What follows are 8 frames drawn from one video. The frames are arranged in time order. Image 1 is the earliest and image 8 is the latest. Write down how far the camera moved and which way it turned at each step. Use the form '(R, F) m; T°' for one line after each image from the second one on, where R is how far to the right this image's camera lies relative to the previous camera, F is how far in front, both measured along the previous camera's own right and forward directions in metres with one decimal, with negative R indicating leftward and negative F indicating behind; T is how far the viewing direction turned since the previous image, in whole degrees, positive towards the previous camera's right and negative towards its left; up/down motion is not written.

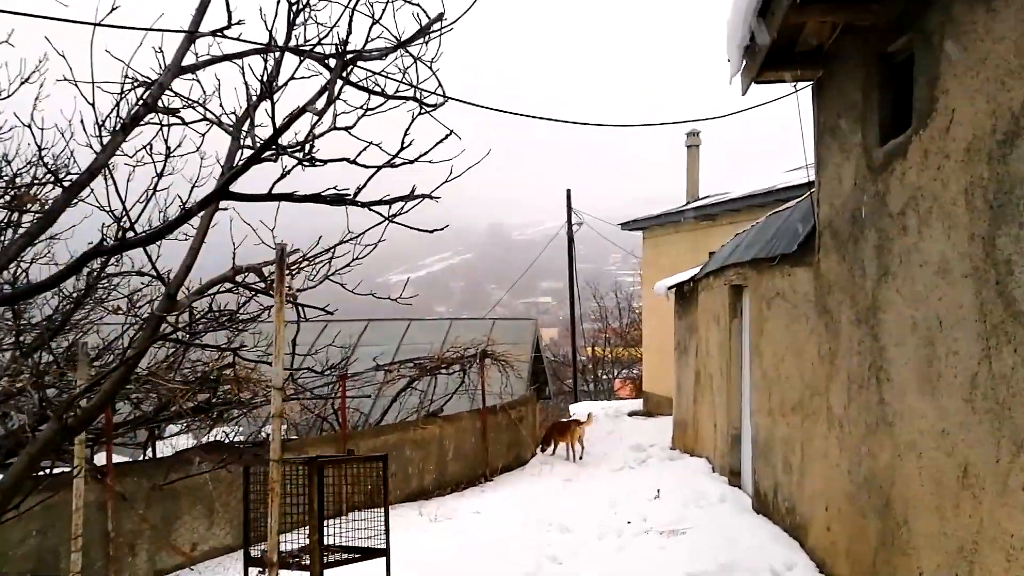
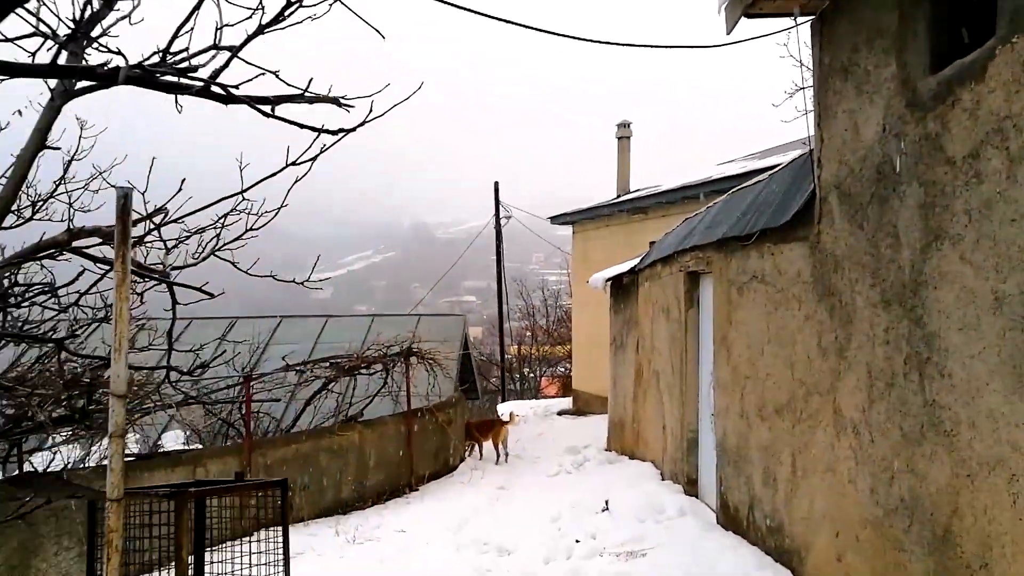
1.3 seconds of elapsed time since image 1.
(0.0, +0.7) m; +5°
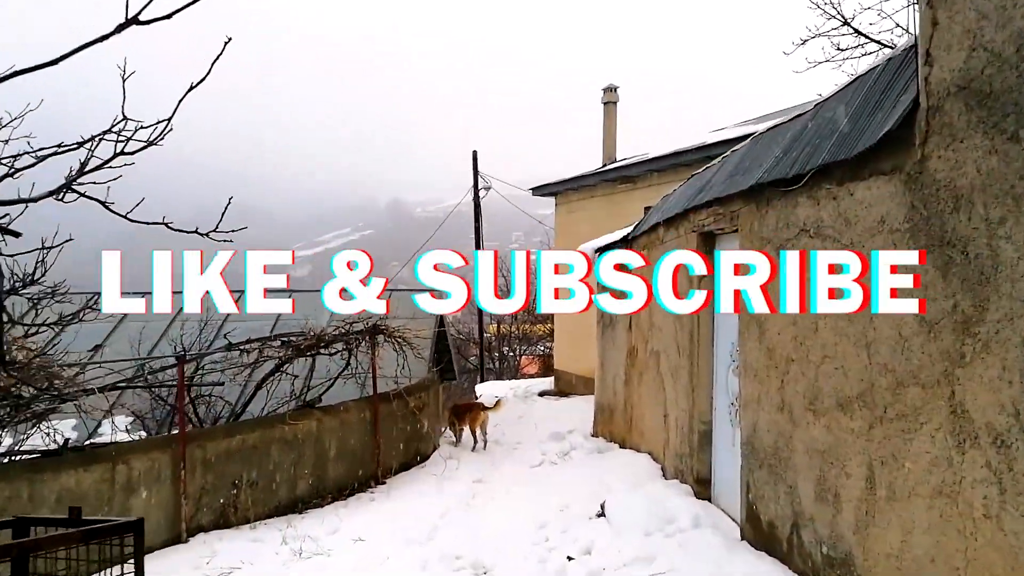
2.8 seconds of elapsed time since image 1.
(0.0, +0.8) m; +1°
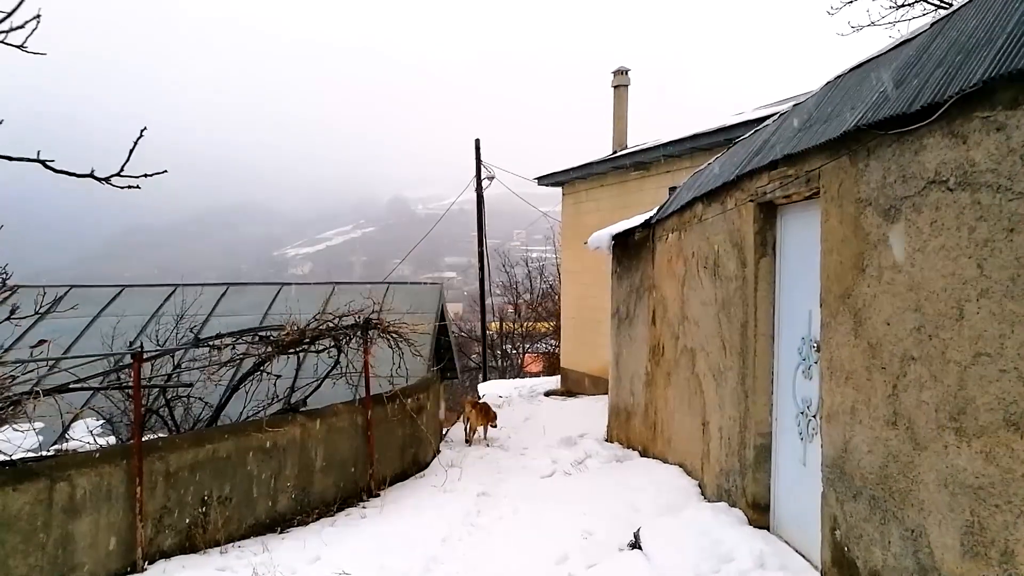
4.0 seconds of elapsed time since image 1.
(-0.1, +0.8) m; 0°
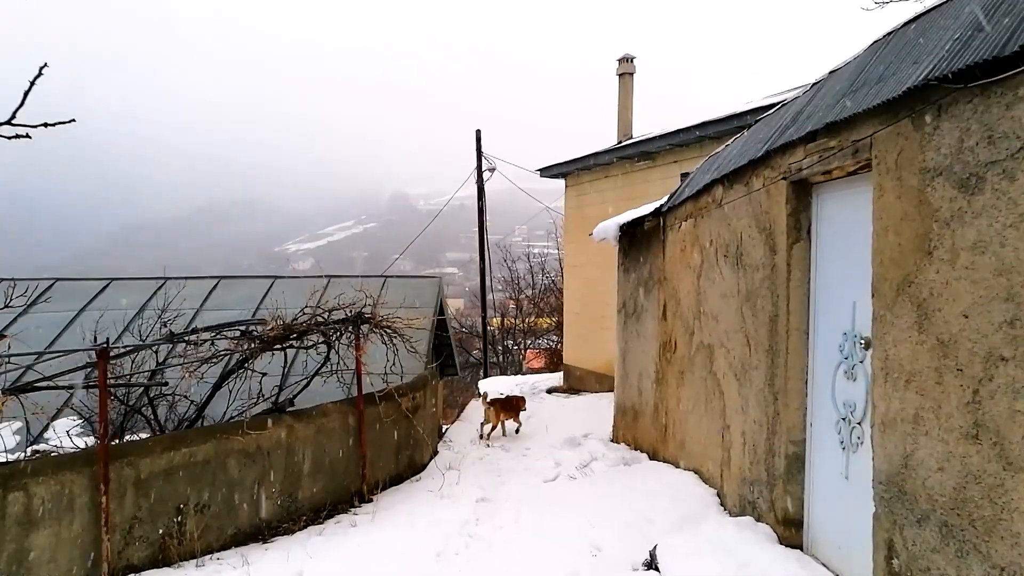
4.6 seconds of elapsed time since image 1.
(0.0, +0.4) m; 0°
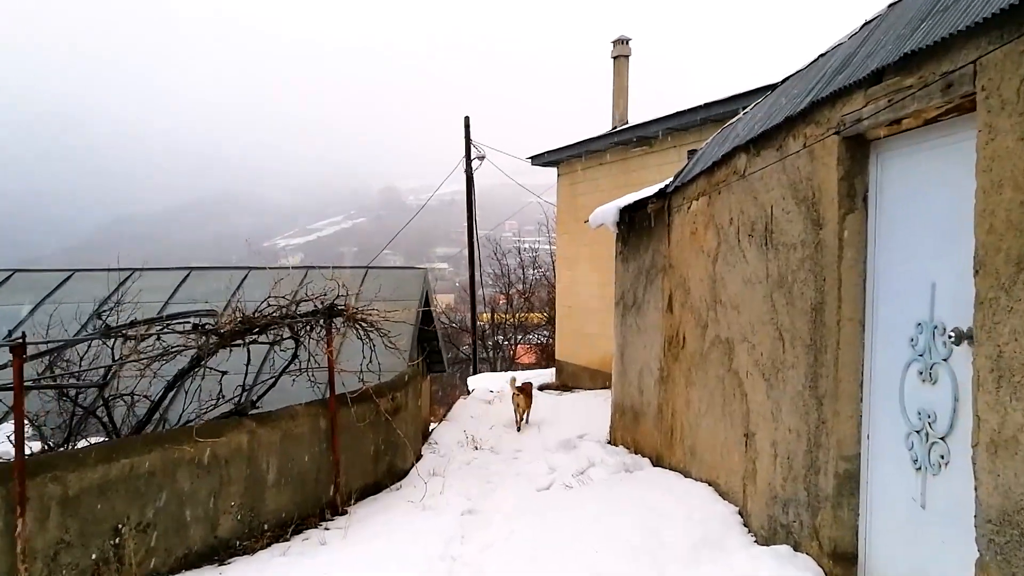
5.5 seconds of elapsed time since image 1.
(0.0, +0.6) m; +1°
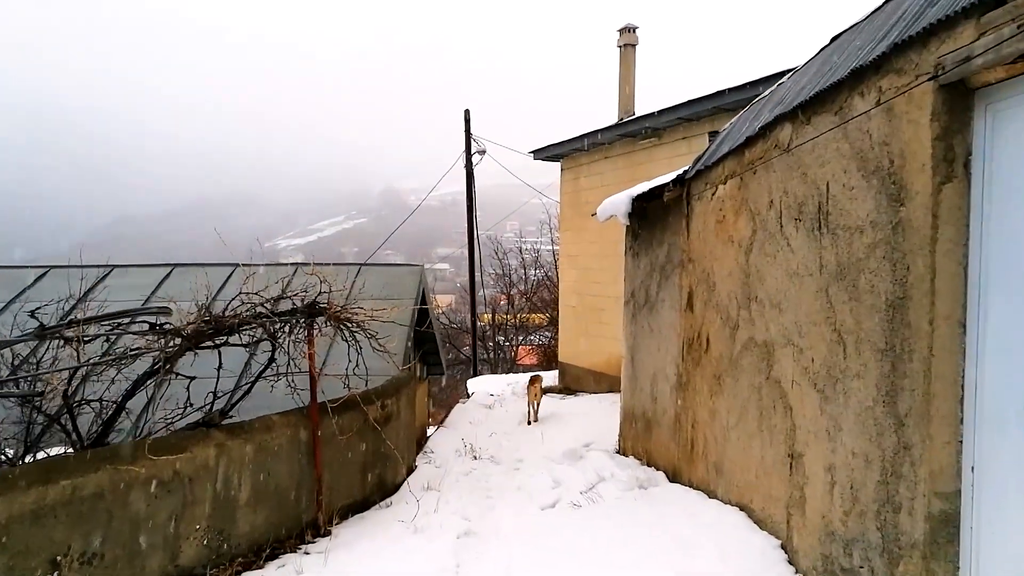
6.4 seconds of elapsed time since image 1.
(0.0, +0.5) m; 0°
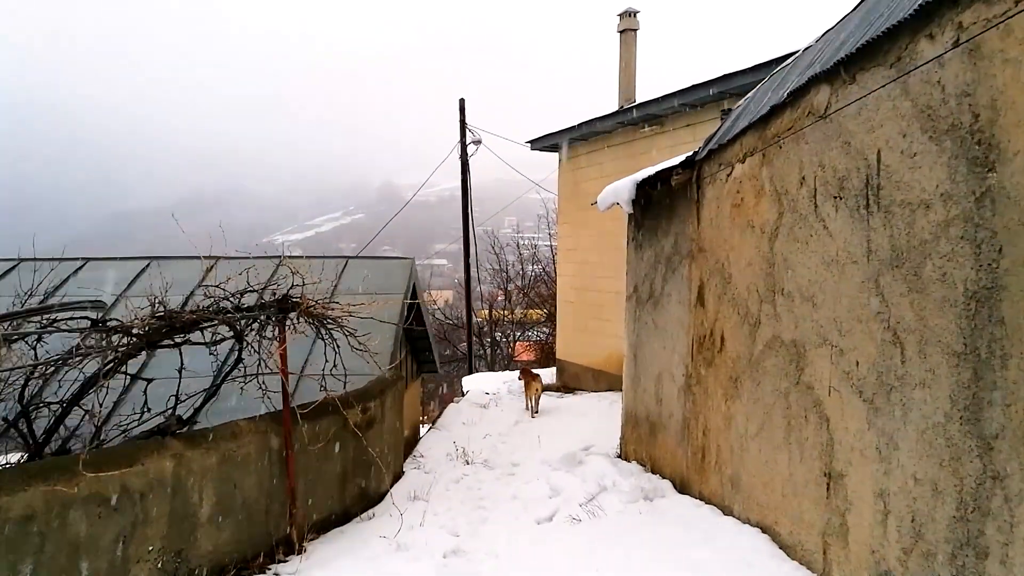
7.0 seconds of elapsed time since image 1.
(0.0, +0.5) m; 0°
